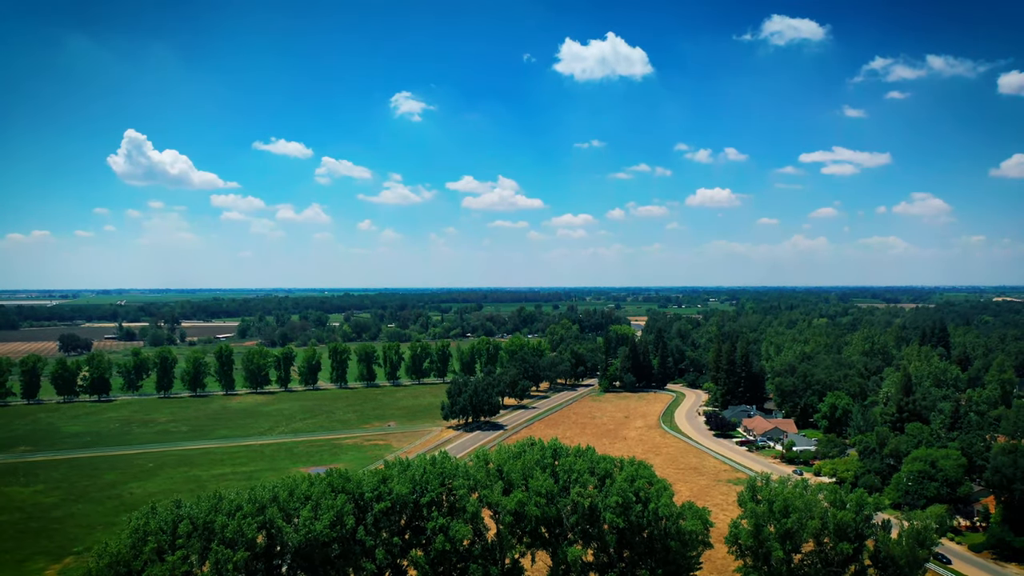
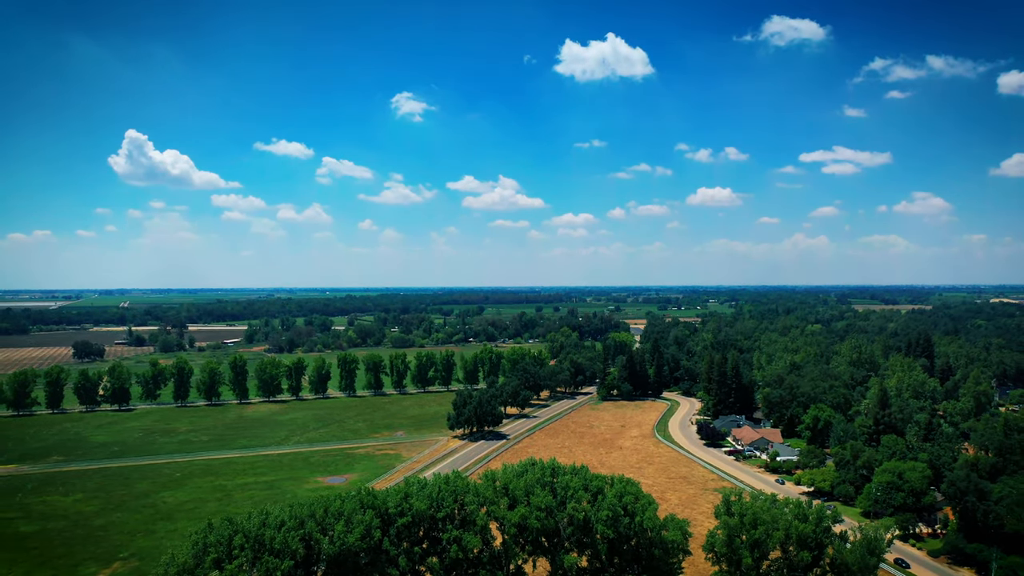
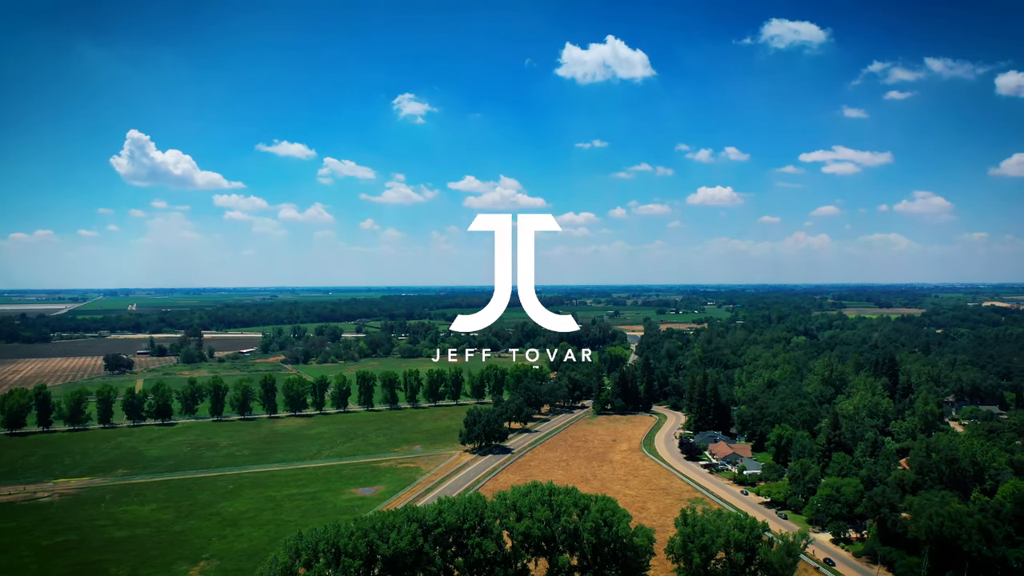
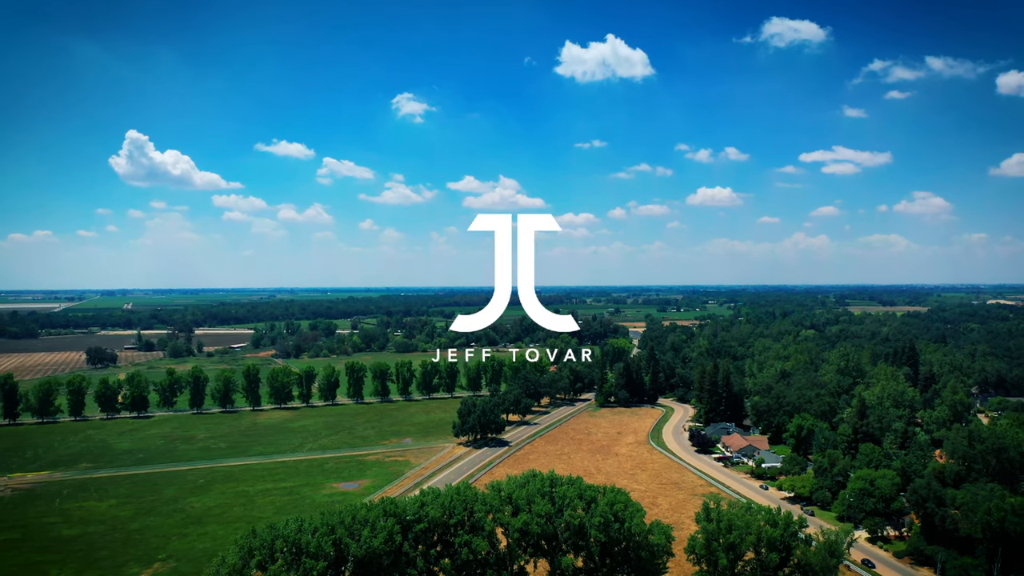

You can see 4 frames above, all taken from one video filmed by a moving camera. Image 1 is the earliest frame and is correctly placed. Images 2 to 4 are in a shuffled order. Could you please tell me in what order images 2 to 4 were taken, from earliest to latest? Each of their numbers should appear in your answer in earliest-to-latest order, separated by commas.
2, 4, 3
